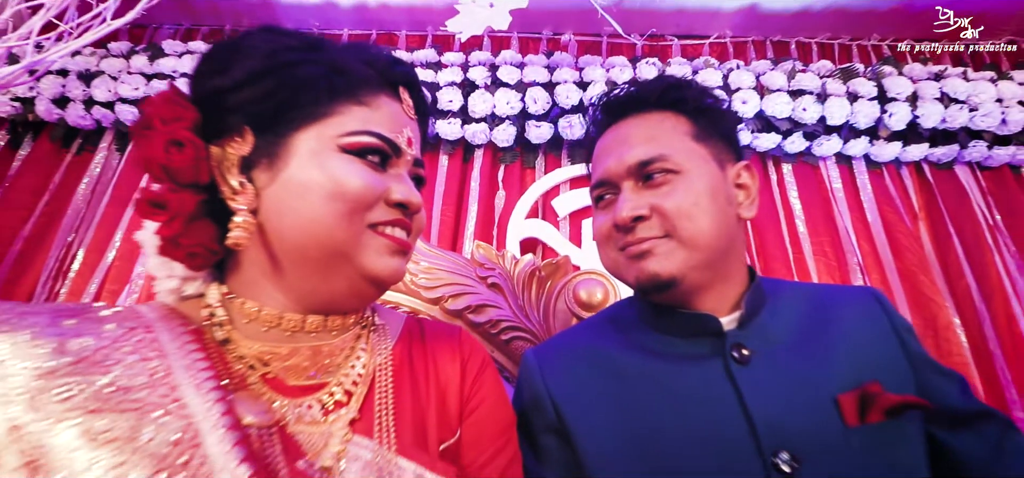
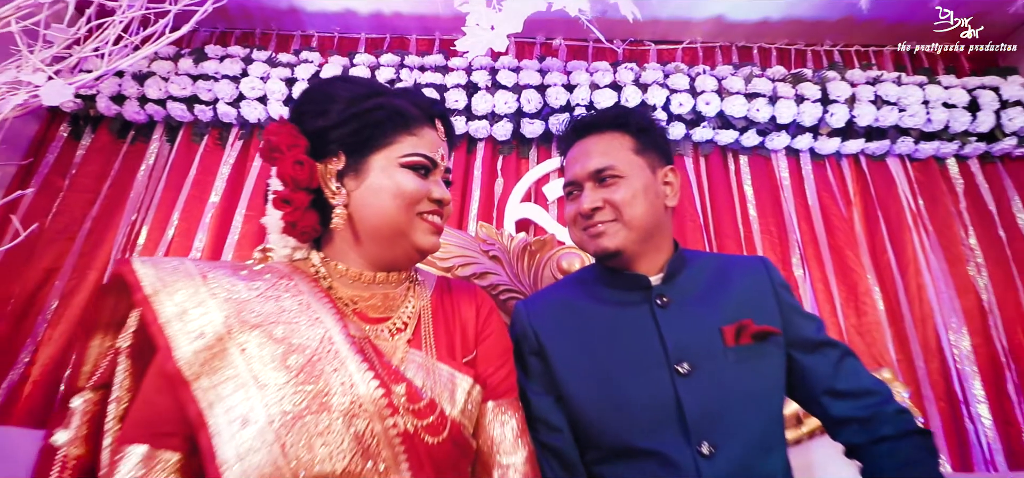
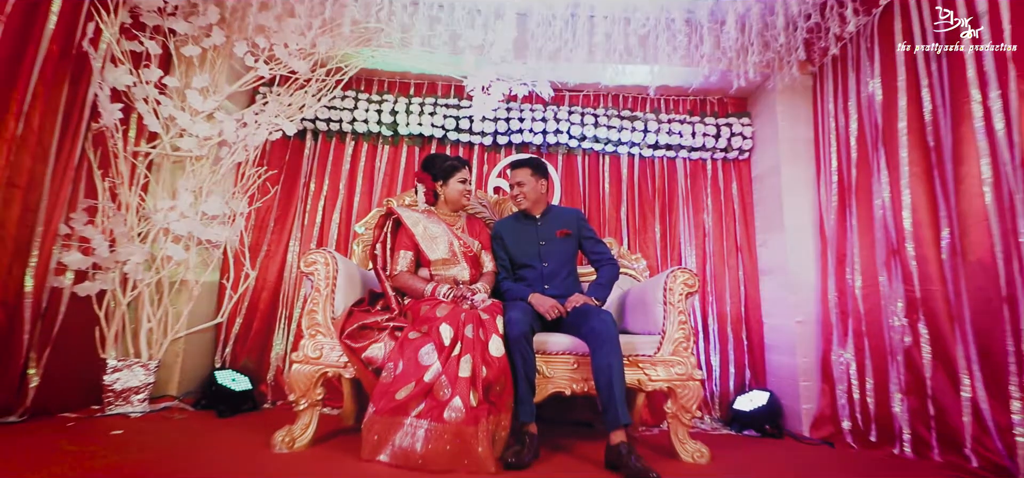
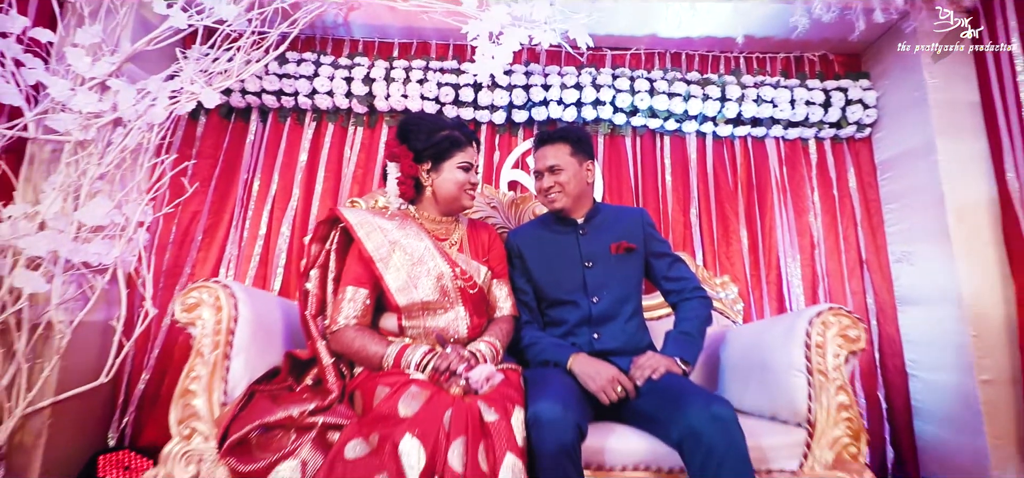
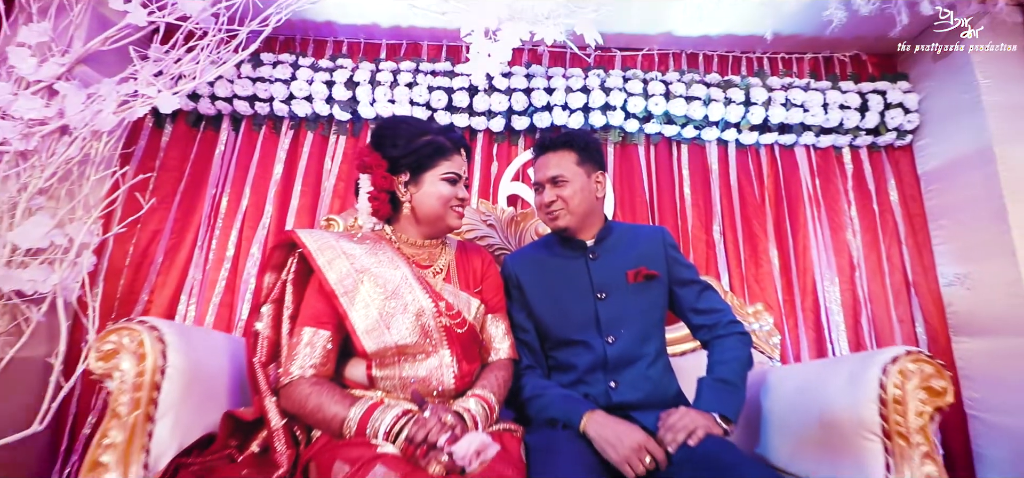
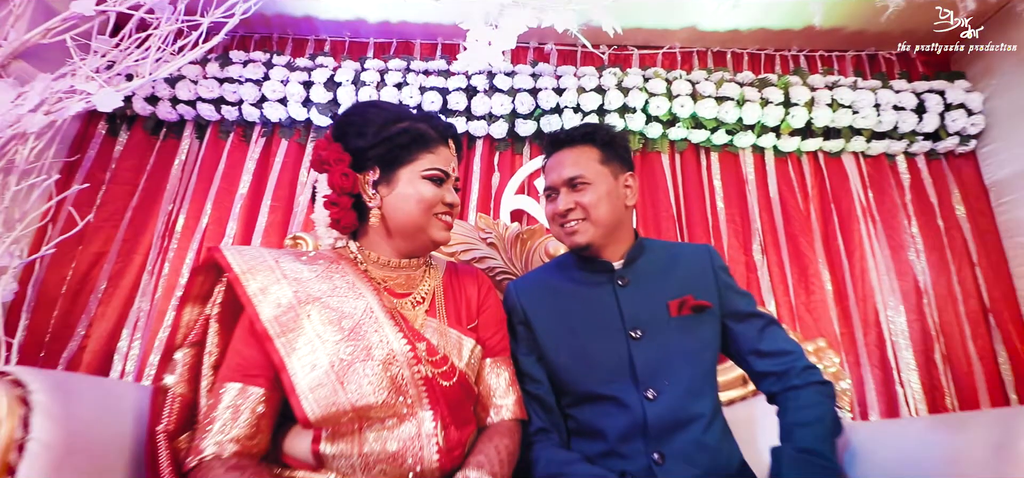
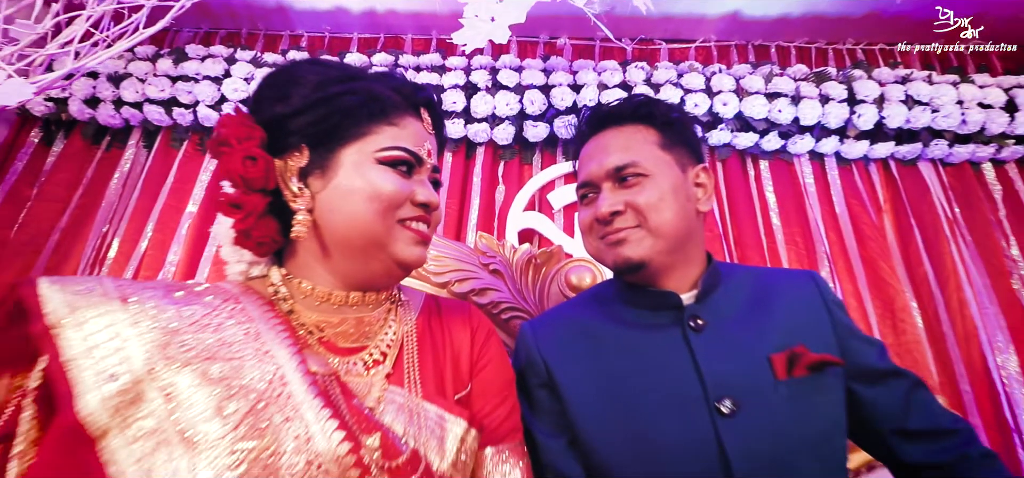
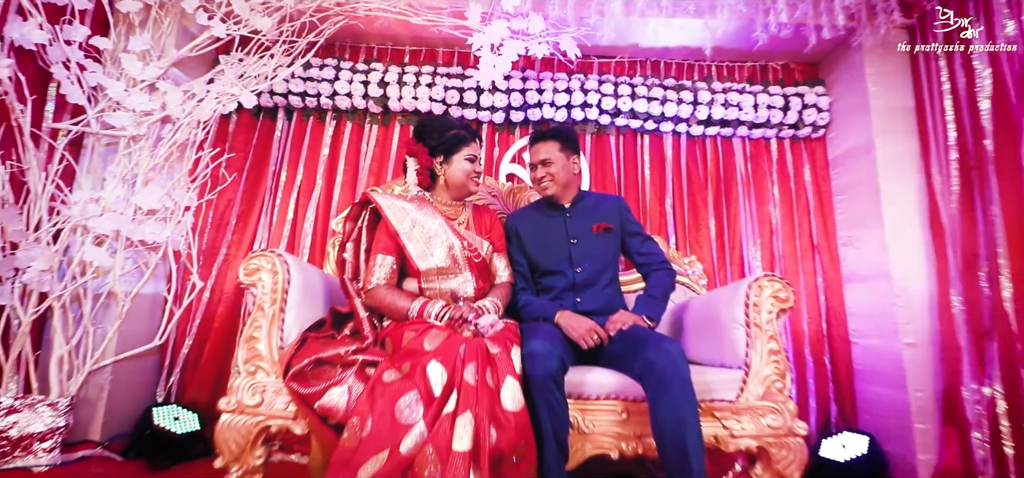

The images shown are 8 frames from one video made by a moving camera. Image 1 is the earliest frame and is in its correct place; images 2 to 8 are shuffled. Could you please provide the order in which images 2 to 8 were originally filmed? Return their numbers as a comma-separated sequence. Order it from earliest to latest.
7, 2, 6, 5, 4, 8, 3
